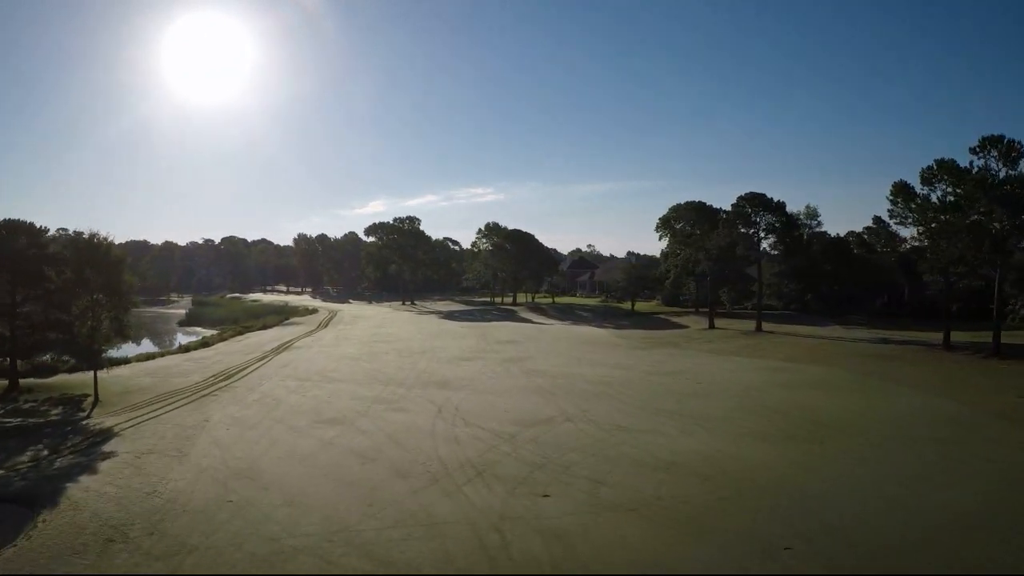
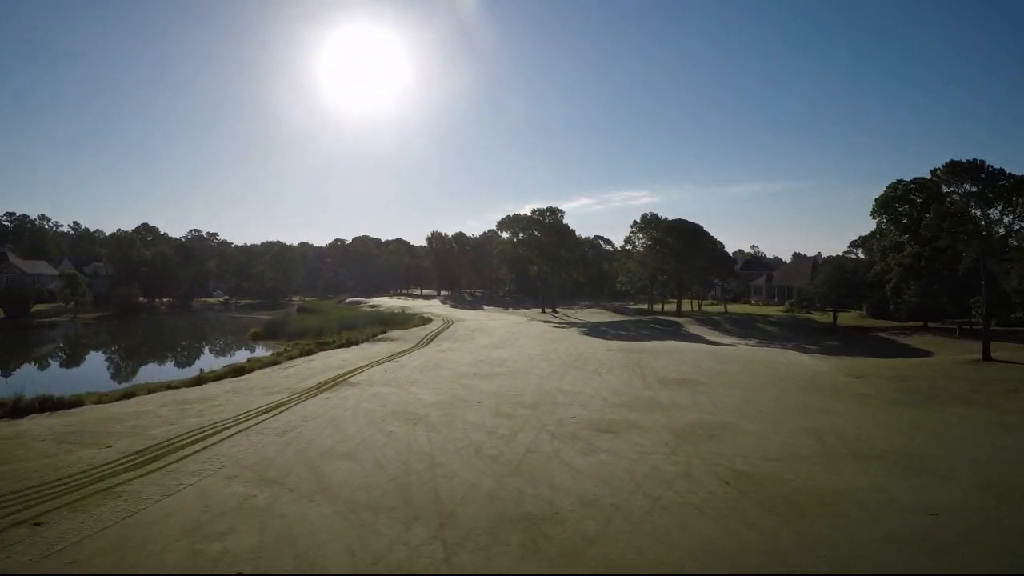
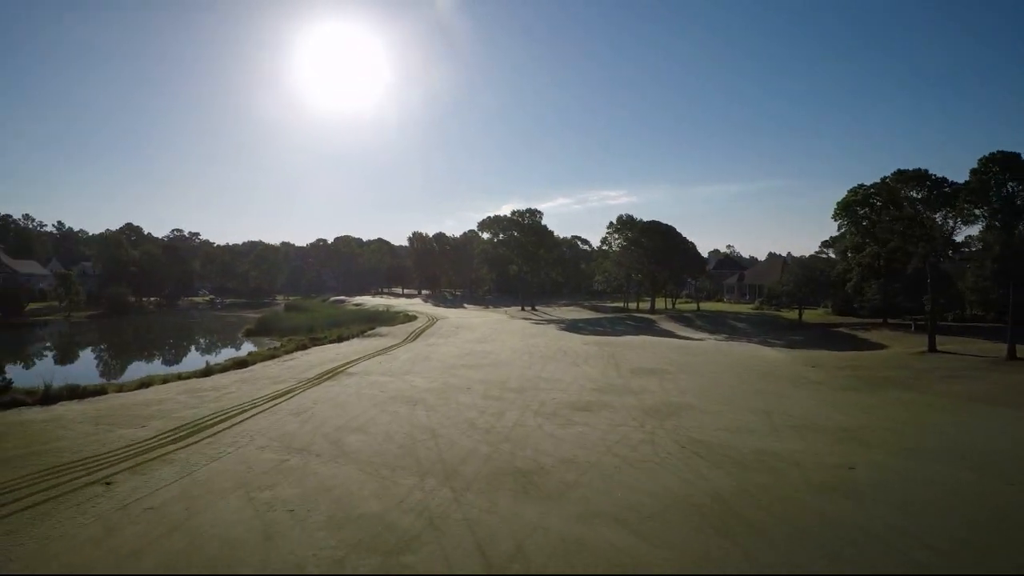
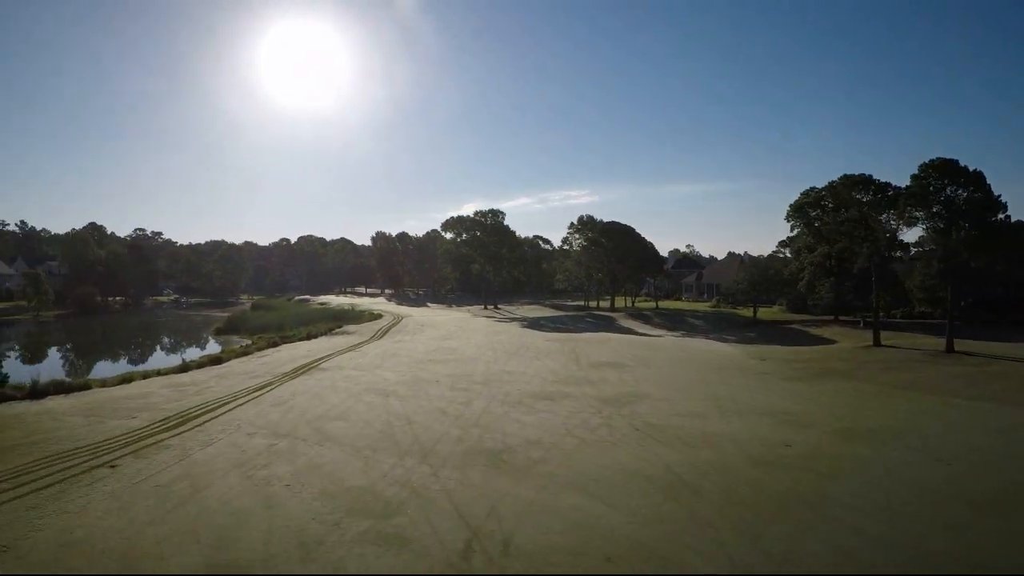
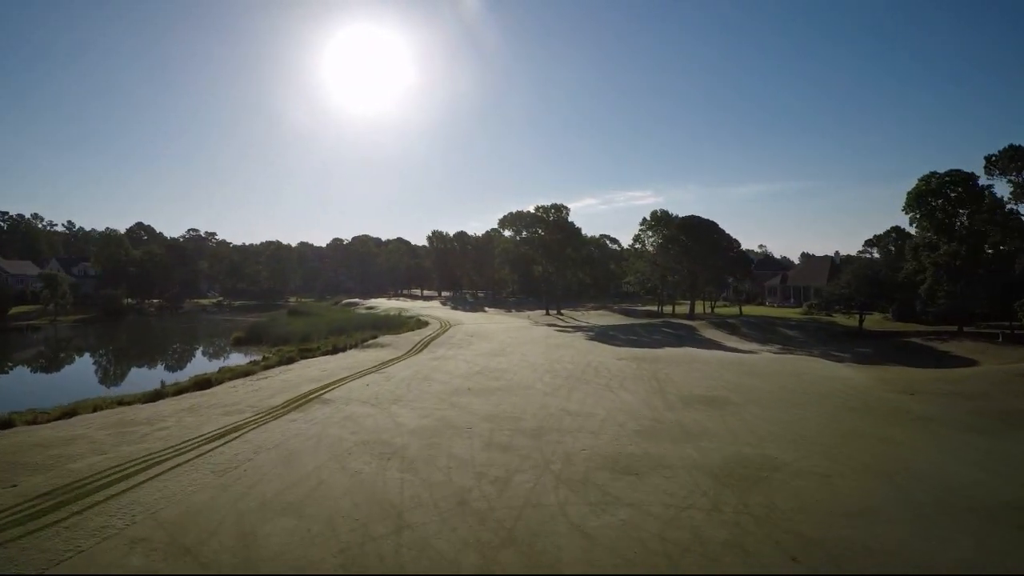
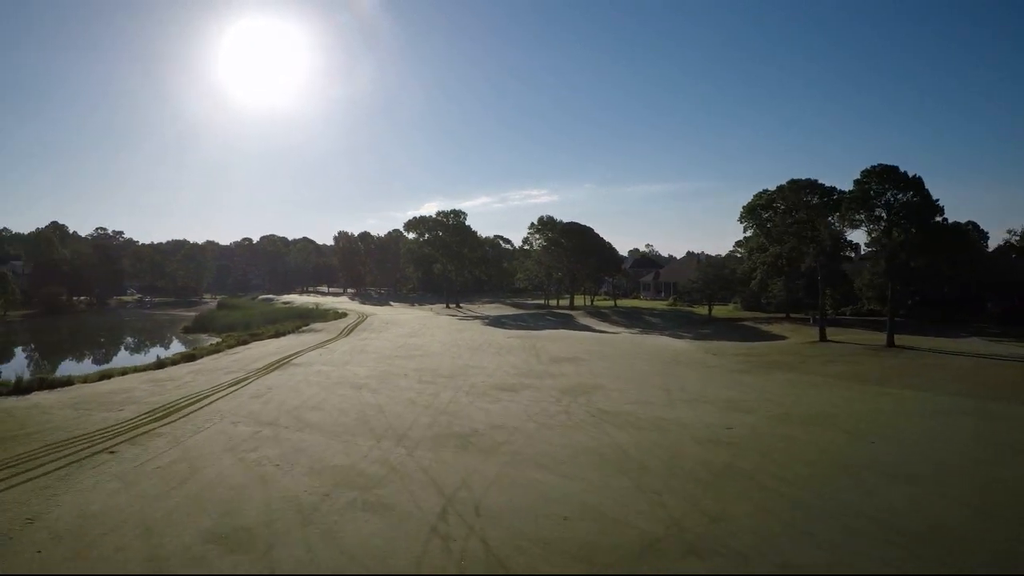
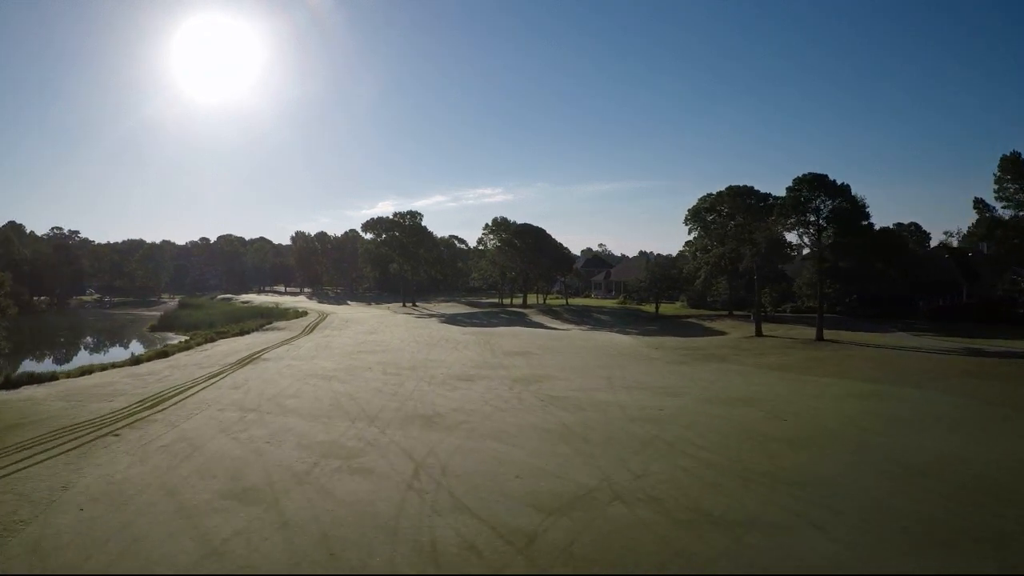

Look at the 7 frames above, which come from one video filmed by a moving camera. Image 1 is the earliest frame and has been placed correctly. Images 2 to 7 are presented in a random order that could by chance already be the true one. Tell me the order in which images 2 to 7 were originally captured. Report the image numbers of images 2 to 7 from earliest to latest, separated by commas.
7, 6, 4, 3, 2, 5
